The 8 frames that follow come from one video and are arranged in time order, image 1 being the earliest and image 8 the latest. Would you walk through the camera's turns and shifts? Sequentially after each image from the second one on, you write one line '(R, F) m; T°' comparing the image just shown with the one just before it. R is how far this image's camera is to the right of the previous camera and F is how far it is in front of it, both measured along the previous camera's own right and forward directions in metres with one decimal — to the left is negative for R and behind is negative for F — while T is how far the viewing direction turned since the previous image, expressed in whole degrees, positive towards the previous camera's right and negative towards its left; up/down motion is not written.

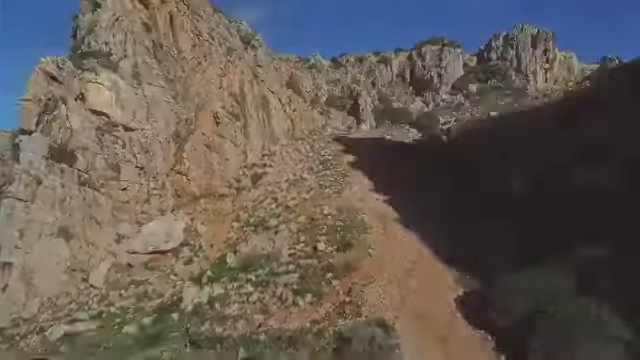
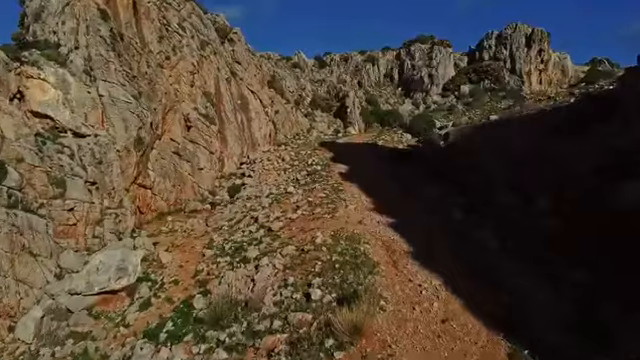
(-0.3, +3.5) m; +2°
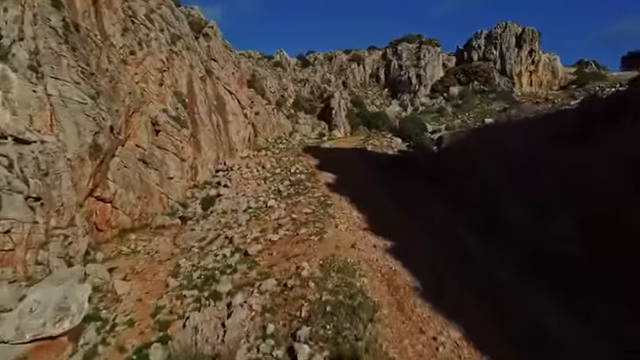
(-0.1, +2.5) m; +2°
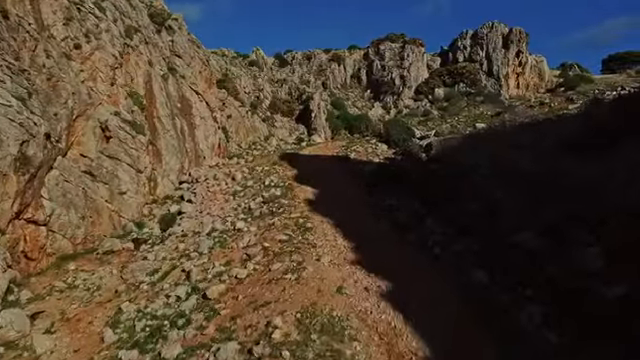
(0.0, +2.9) m; +2°
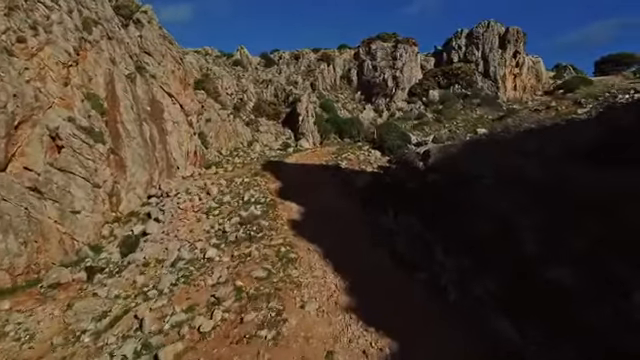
(+0.1, +2.5) m; +1°
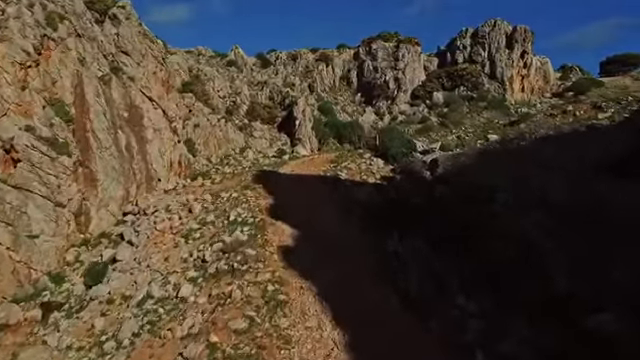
(+0.1, +2.2) m; 0°
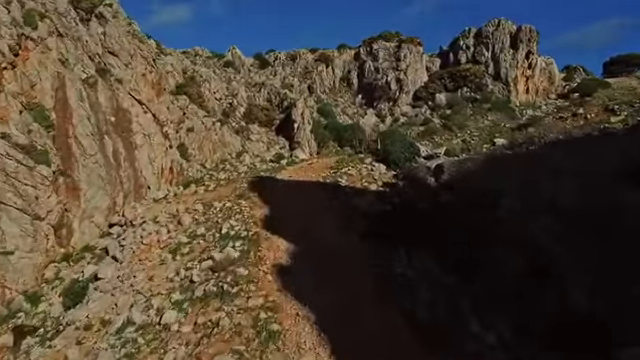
(0.0, +1.1) m; 0°
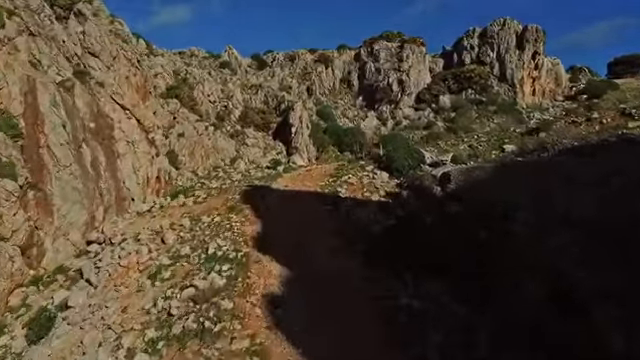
(+0.1, +1.4) m; 0°
